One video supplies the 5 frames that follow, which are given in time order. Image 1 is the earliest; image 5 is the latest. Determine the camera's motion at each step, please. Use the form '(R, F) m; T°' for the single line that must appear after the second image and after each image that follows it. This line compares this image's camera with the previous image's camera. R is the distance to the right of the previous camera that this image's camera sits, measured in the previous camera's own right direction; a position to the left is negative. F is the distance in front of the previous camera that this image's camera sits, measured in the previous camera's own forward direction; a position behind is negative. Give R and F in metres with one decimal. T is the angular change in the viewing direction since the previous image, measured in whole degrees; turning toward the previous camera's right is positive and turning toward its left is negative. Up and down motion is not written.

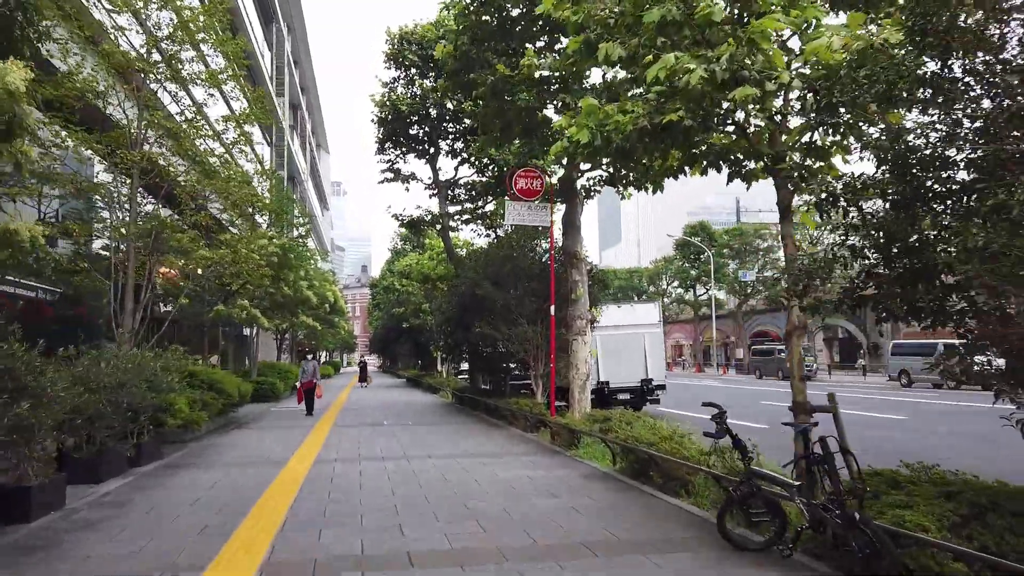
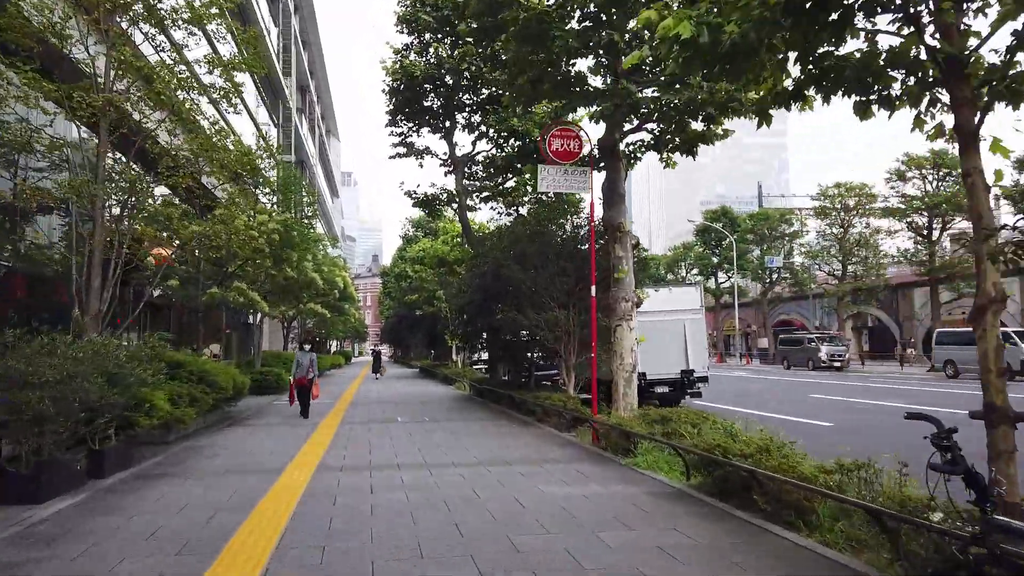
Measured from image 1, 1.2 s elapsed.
(-0.4, +1.8) m; -1°
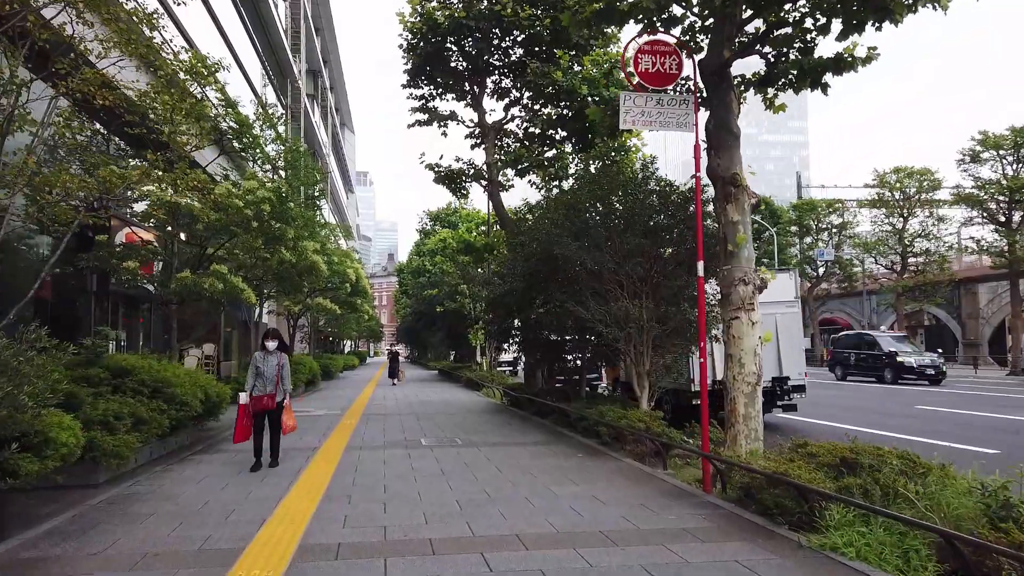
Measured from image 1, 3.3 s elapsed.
(-0.6, +3.3) m; -1°
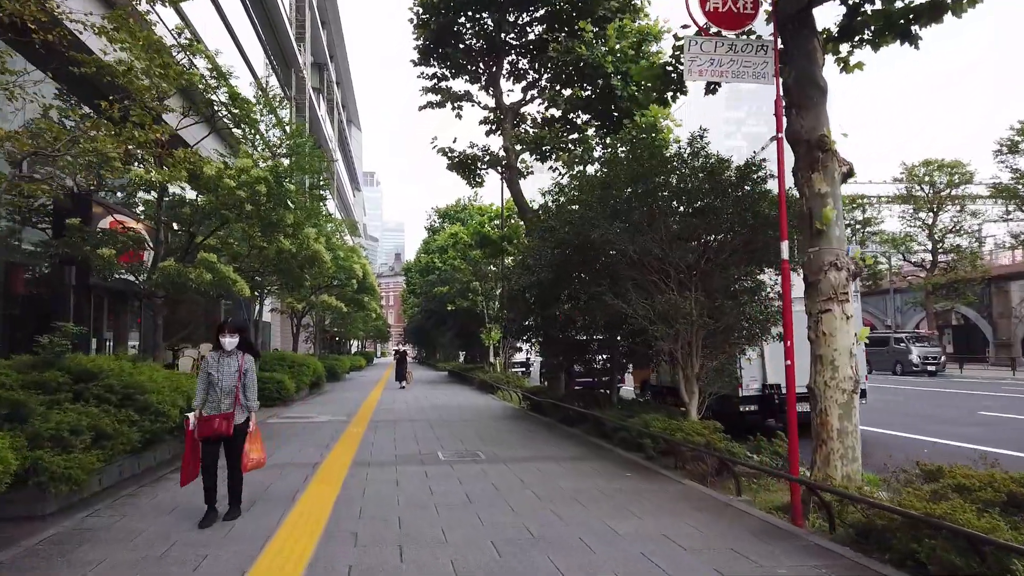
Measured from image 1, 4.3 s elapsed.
(-0.3, +1.4) m; -1°
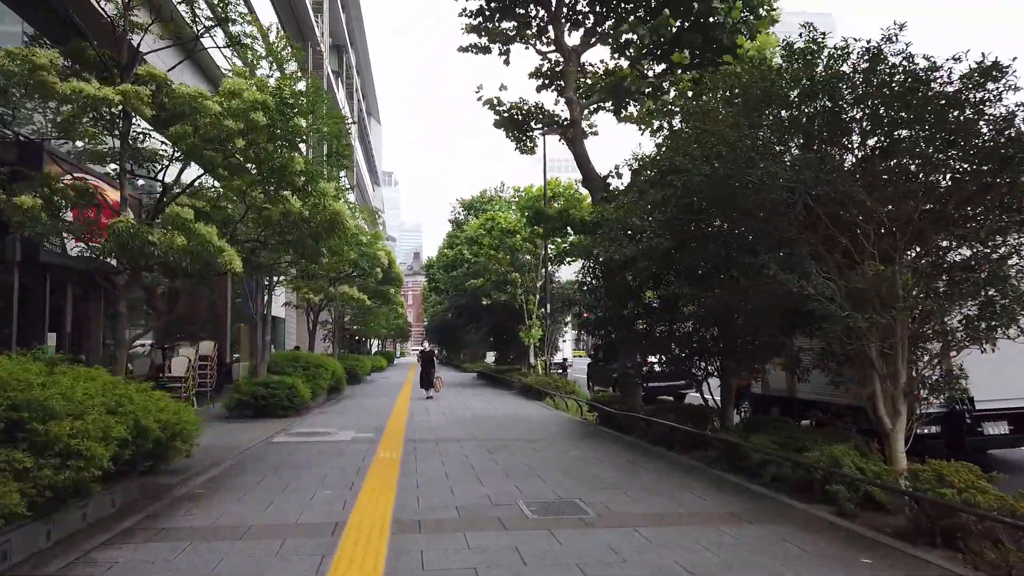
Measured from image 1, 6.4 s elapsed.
(-0.9, +3.2) m; -1°
